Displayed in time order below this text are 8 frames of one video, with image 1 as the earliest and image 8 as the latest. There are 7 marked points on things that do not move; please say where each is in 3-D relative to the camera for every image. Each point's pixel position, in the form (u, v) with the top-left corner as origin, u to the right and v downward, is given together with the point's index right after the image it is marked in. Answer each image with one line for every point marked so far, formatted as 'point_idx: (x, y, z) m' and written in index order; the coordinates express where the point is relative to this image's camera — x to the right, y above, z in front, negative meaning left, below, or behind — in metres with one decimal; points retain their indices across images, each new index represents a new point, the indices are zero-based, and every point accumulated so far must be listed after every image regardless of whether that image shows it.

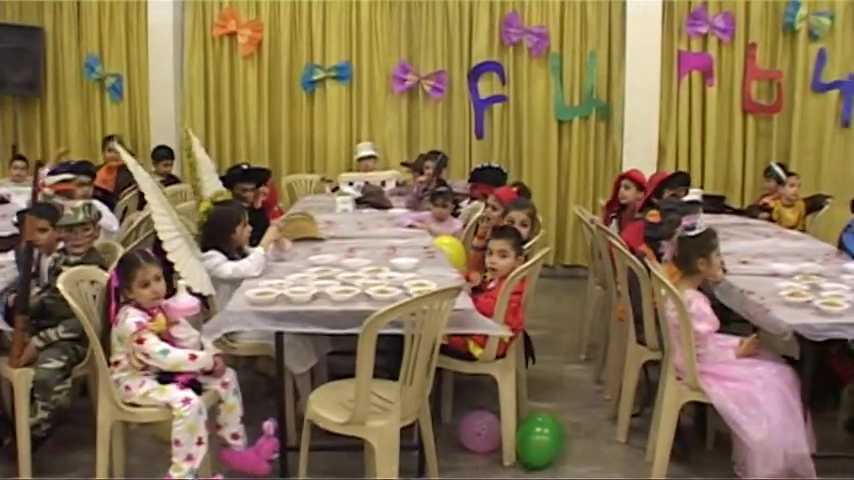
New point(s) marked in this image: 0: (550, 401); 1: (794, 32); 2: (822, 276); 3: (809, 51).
0: (+0.5, -0.6, +4.2) m
1: (+1.8, +1.1, +5.8) m
2: (+1.3, -0.1, +3.8) m
3: (+1.9, +1.0, +5.9) m
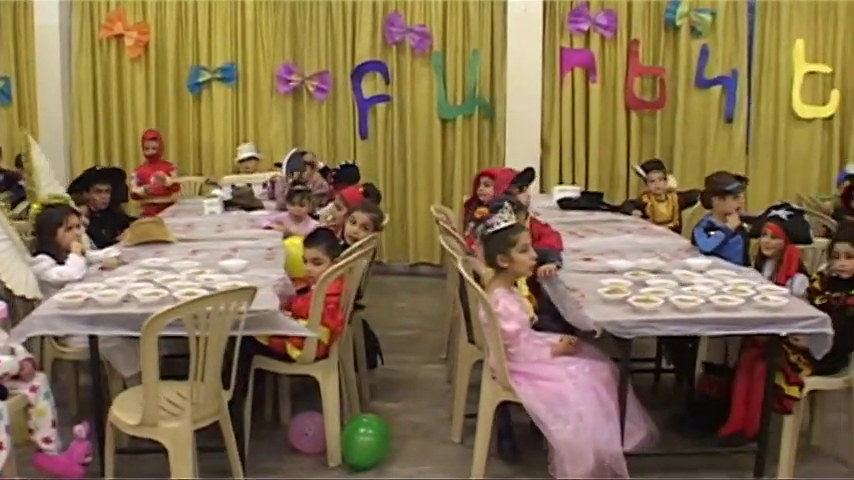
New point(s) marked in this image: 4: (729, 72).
0: (-0.1, -0.6, +4.2) m
1: (+1.2, +1.1, +5.8) m
2: (+0.7, -0.1, +3.7) m
3: (+1.3, +1.0, +5.8) m
4: (+1.5, +0.9, +5.8) m
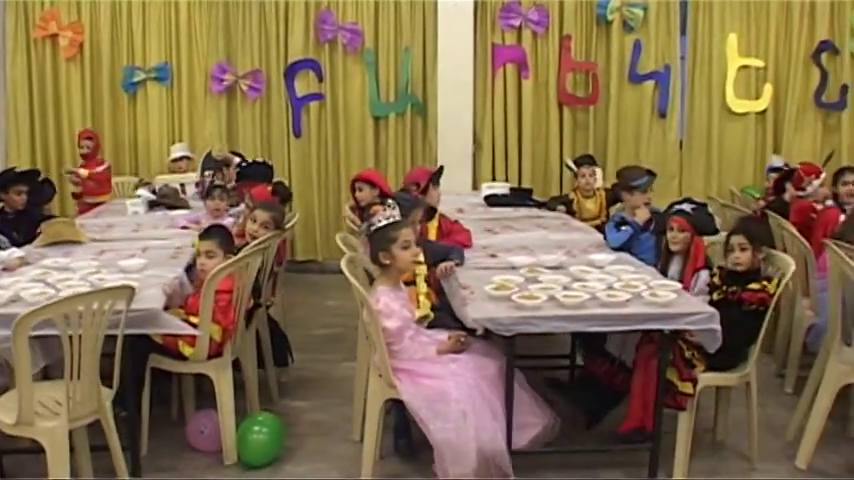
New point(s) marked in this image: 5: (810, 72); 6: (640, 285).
0: (-0.4, -0.6, +4.2) m
1: (+0.9, +1.1, +5.8) m
2: (+0.4, -0.1, +3.7) m
3: (+1.0, +1.0, +5.8) m
4: (+1.2, +0.9, +5.8) m
5: (+1.9, +0.9, +5.9) m
6: (+0.7, -0.1, +3.5) m
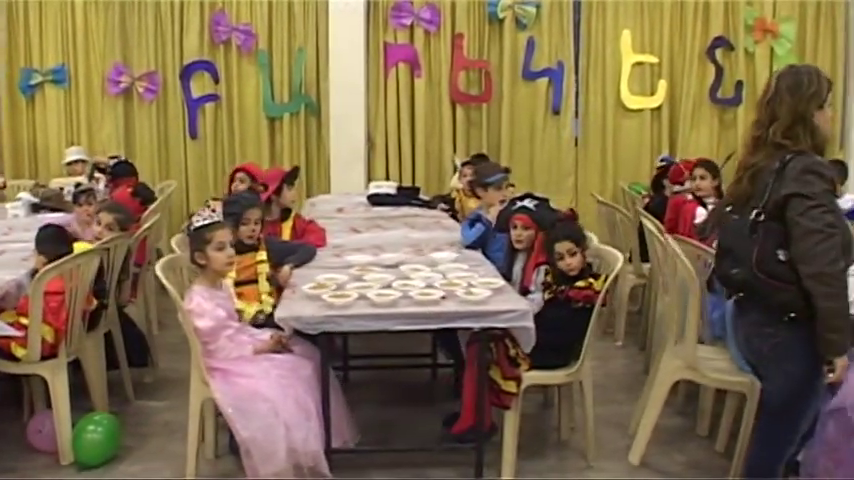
0: (-1.0, -0.6, +4.2) m
1: (+0.4, +1.1, +5.8) m
2: (-0.1, -0.1, +3.7) m
3: (+0.5, +1.0, +5.8) m
4: (+0.7, +0.9, +5.8) m
5: (+1.4, +0.9, +5.9) m
6: (+0.1, -0.1, +3.5) m
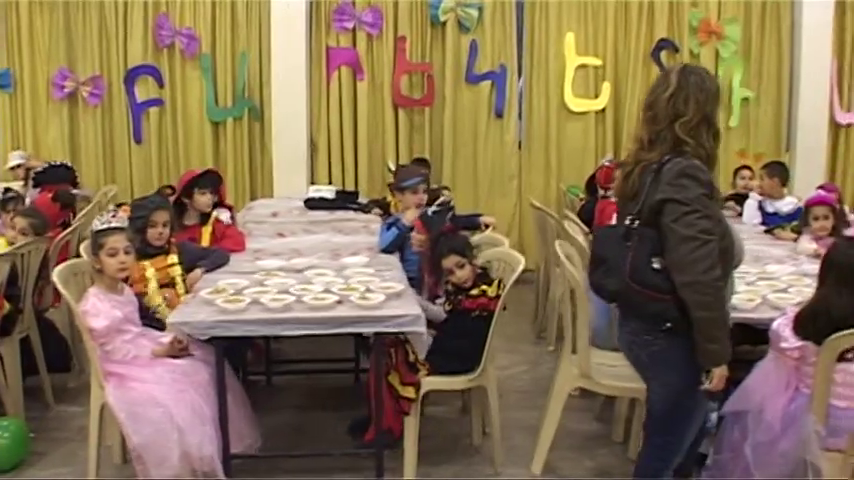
0: (-1.3, -0.6, +4.2) m
1: (+0.1, +1.1, +5.8) m
2: (-0.5, -0.1, +3.7) m
3: (+0.2, +1.0, +5.8) m
4: (+0.4, +0.9, +5.8) m
5: (+1.1, +0.9, +5.8) m
6: (-0.2, -0.1, +3.5) m
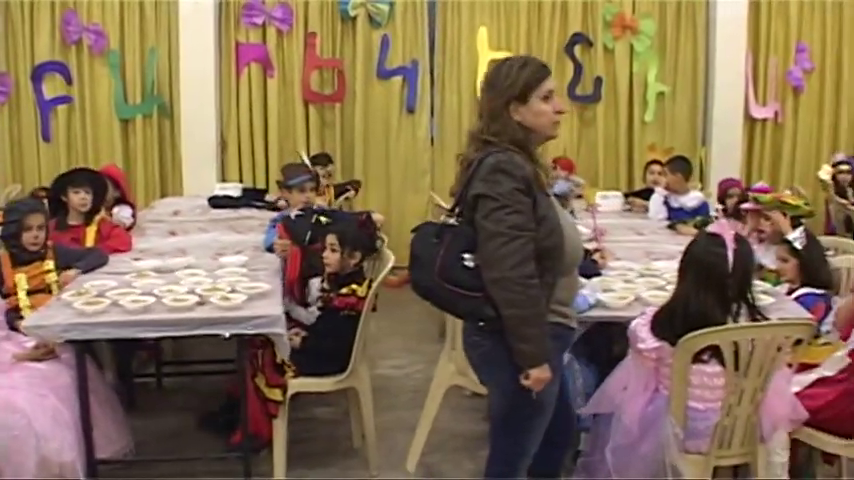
0: (-1.7, -0.6, +4.1) m
1: (-0.4, +1.1, +5.7) m
2: (-0.9, -0.1, +3.7) m
3: (-0.3, +1.0, +5.7) m
4: (-0.1, +0.9, +5.7) m
5: (+0.7, +0.9, +5.8) m
6: (-0.6, -0.1, +3.4) m
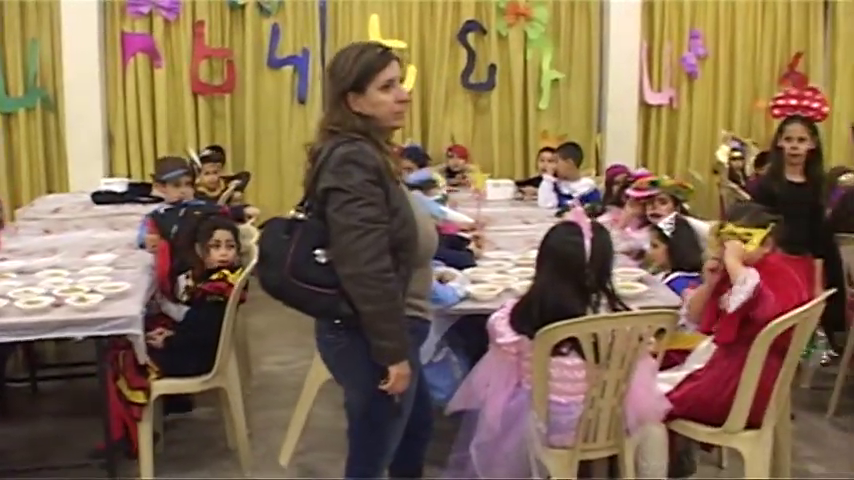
0: (-2.1, -0.6, +4.0) m
1: (-0.9, +1.2, +5.6) m
2: (-1.3, -0.1, +3.5) m
3: (-0.8, +1.1, +5.6) m
4: (-0.6, +0.9, +5.6) m
5: (+0.2, +1.0, +5.7) m
6: (-1.0, -0.1, +3.3) m
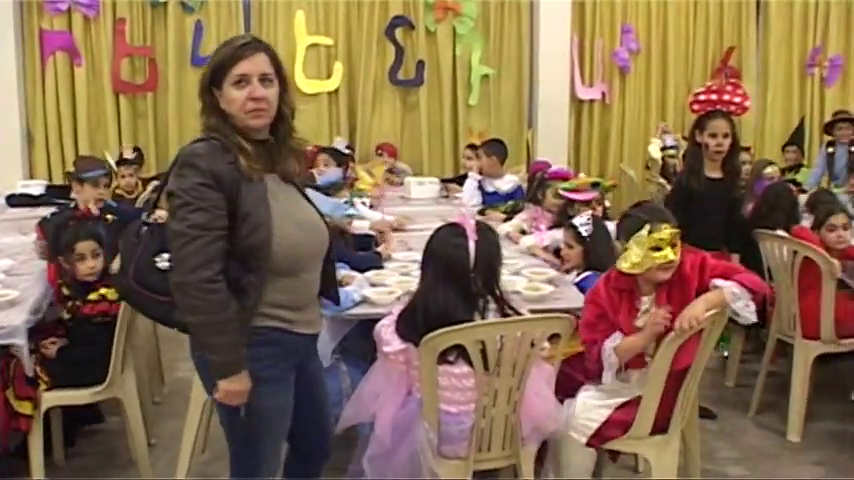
0: (-2.4, -0.7, +3.8) m
1: (-1.2, +1.1, +5.4) m
2: (-1.5, -0.1, +3.4) m
3: (-1.1, +1.1, +5.5) m
4: (-0.9, +0.9, +5.5) m
5: (-0.2, +1.0, +5.6) m
6: (-1.3, -0.2, +3.2) m
